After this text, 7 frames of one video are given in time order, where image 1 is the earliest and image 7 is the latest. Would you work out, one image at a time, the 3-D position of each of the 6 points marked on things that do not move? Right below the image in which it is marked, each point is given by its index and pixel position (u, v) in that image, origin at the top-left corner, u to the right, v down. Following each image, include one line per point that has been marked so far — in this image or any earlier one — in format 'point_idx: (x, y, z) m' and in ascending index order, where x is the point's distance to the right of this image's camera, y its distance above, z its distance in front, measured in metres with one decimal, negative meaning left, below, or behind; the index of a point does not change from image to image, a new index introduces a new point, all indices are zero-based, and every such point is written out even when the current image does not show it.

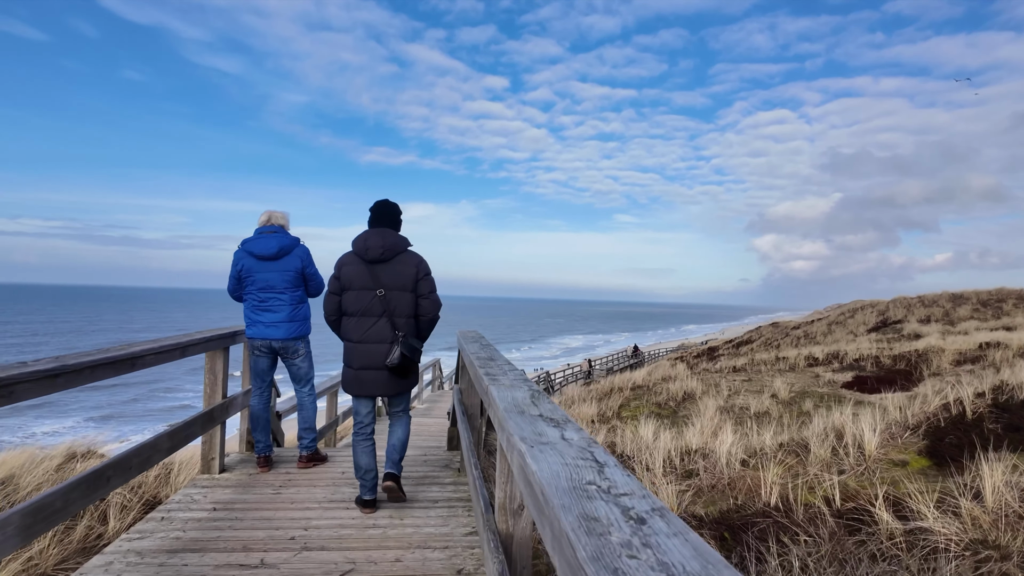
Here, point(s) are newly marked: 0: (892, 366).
0: (+7.8, -1.6, +11.2) m
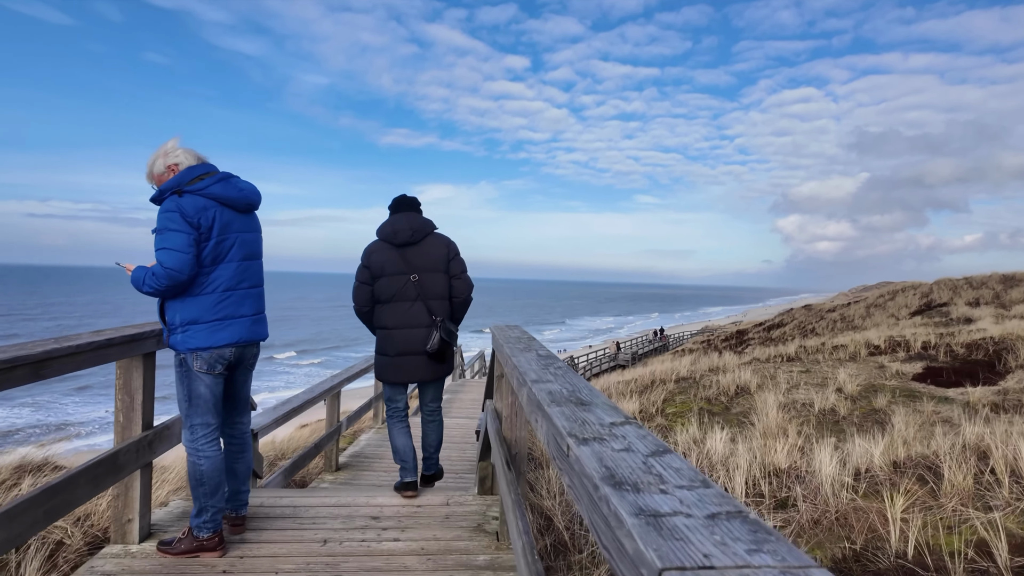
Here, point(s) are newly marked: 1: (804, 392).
0: (+8.3, -1.2, +9.9) m
1: (+4.3, -1.5, +8.1) m
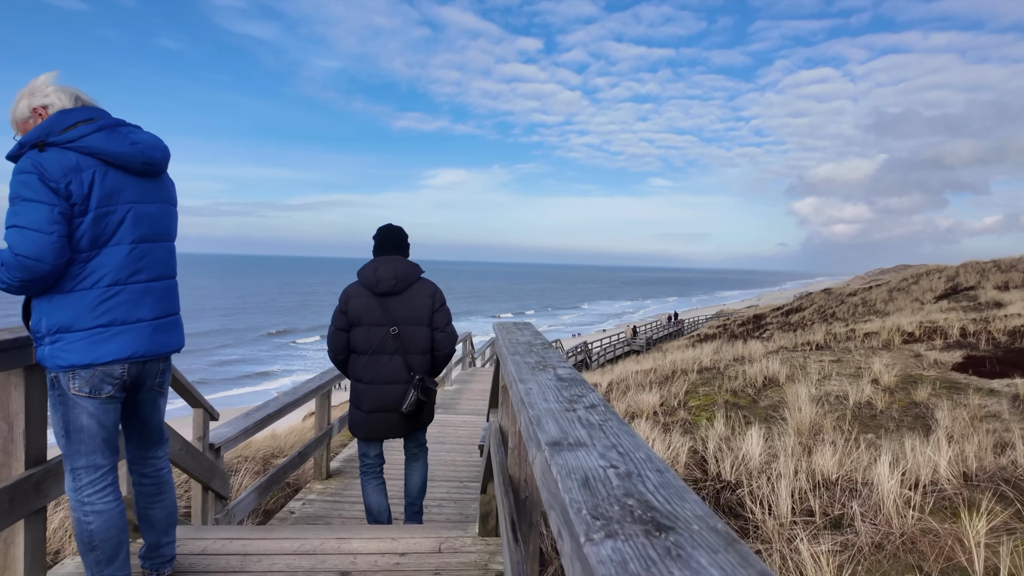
0: (+8.5, -1.0, +9.3) m
1: (+4.5, -1.3, +7.5) m
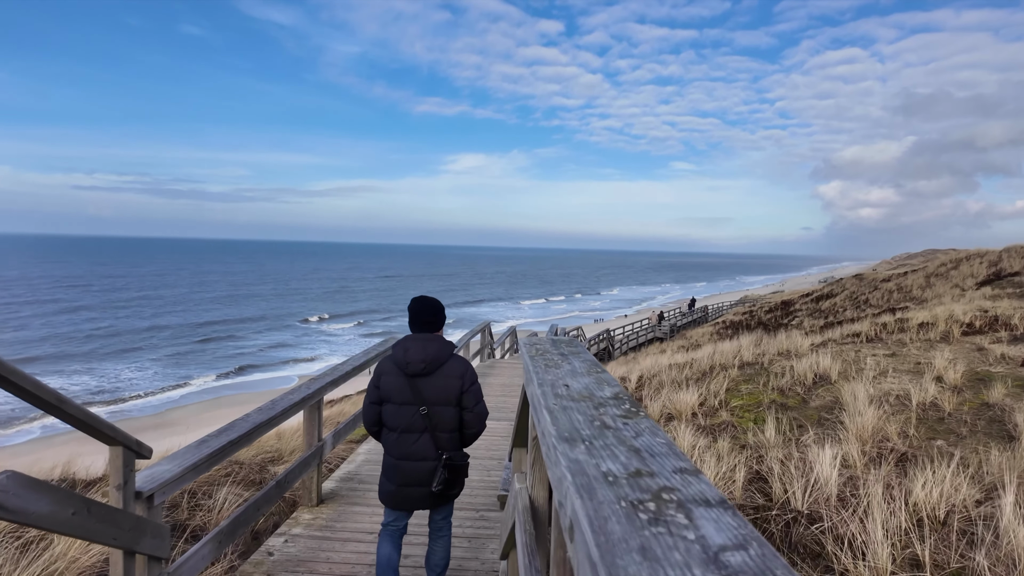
0: (+8.9, -0.8, +8.4) m
1: (+4.8, -1.2, +6.8) m
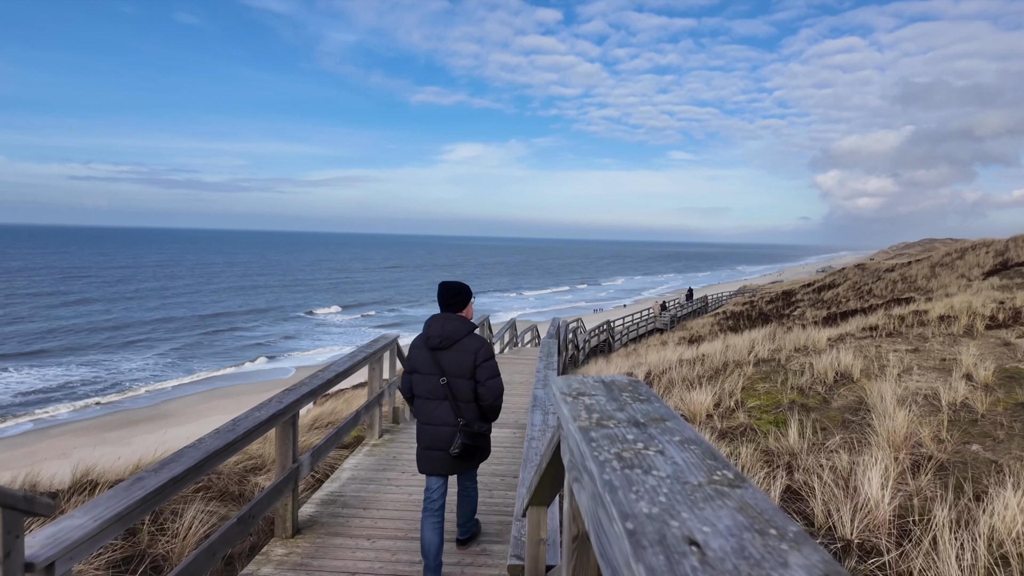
0: (+8.9, -0.6, +8.0) m
1: (+4.8, -1.1, +6.4) m
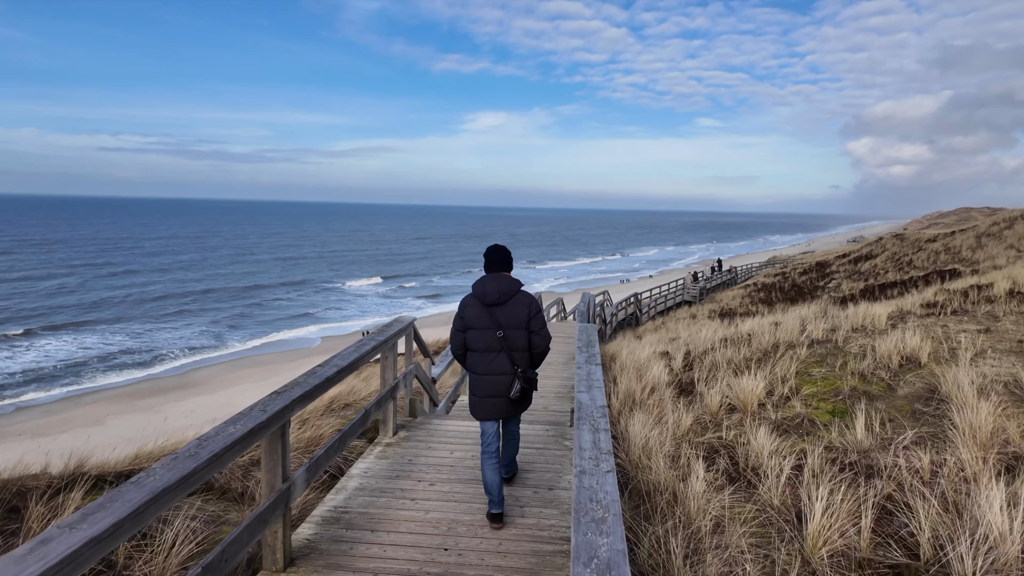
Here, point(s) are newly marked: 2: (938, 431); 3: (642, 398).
0: (+9.3, -0.3, +7.1) m
1: (+5.1, -0.8, +5.7) m
2: (+3.5, -1.1, +4.5) m
3: (+1.3, -1.1, +5.2) m
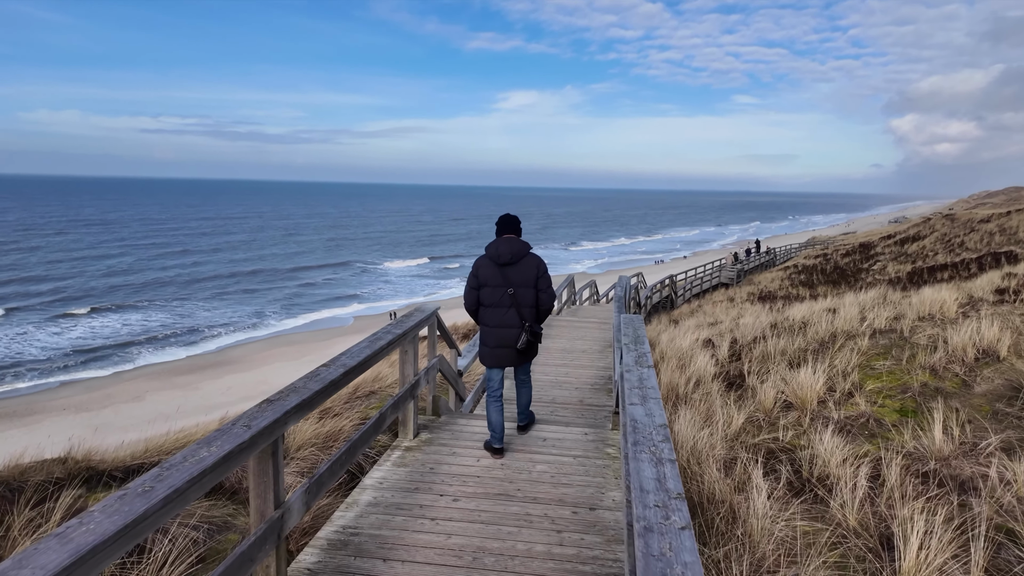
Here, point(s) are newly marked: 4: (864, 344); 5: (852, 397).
0: (+9.7, -0.1, +6.2) m
1: (+5.4, -0.7, +5.0) m
2: (+3.8, -1.0, +4.0) m
3: (+1.5, -0.9, +4.8) m
4: (+3.6, -0.6, +5.6) m
5: (+2.9, -0.9, +4.6) m
